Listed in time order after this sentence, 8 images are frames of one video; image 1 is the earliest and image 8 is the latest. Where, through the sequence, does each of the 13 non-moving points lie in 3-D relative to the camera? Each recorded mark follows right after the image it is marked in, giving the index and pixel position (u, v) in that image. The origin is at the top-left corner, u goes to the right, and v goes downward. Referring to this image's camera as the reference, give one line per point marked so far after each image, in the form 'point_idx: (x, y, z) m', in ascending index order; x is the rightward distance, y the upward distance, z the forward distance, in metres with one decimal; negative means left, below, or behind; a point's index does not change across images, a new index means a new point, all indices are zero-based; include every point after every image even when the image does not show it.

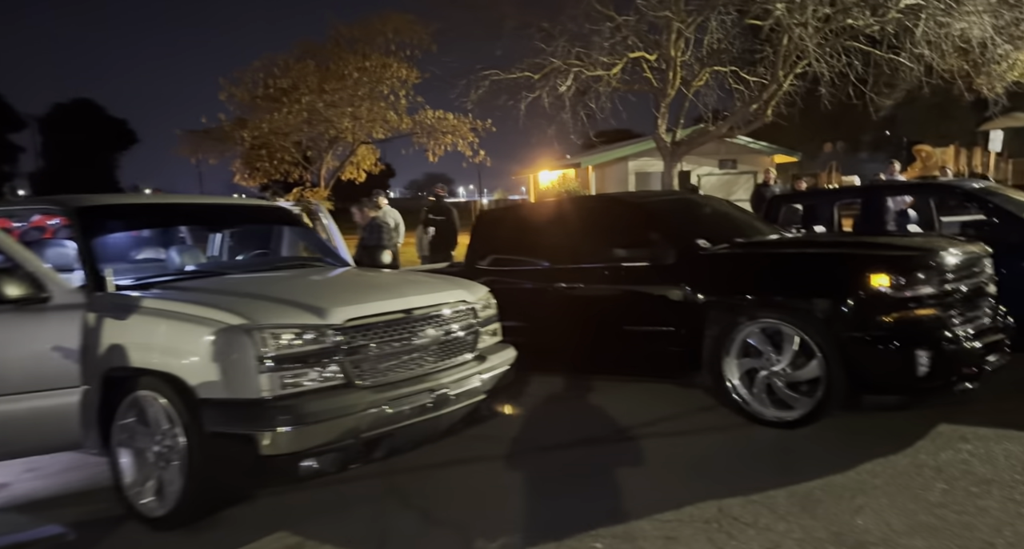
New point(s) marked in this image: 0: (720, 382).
0: (+1.6, -0.8, +4.5) m
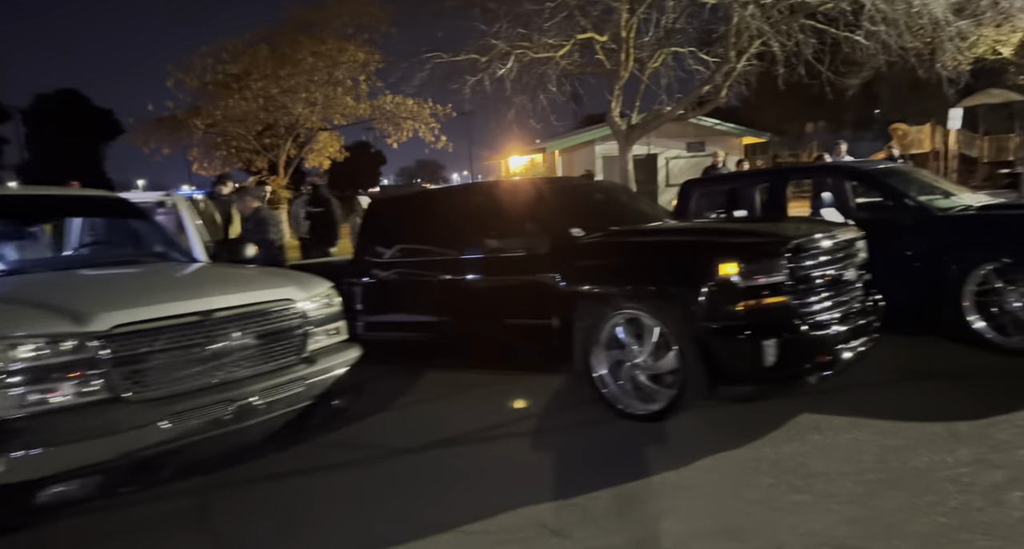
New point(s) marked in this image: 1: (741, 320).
0: (+0.6, -0.7, +4.4) m
1: (+1.4, -0.3, +3.7) m
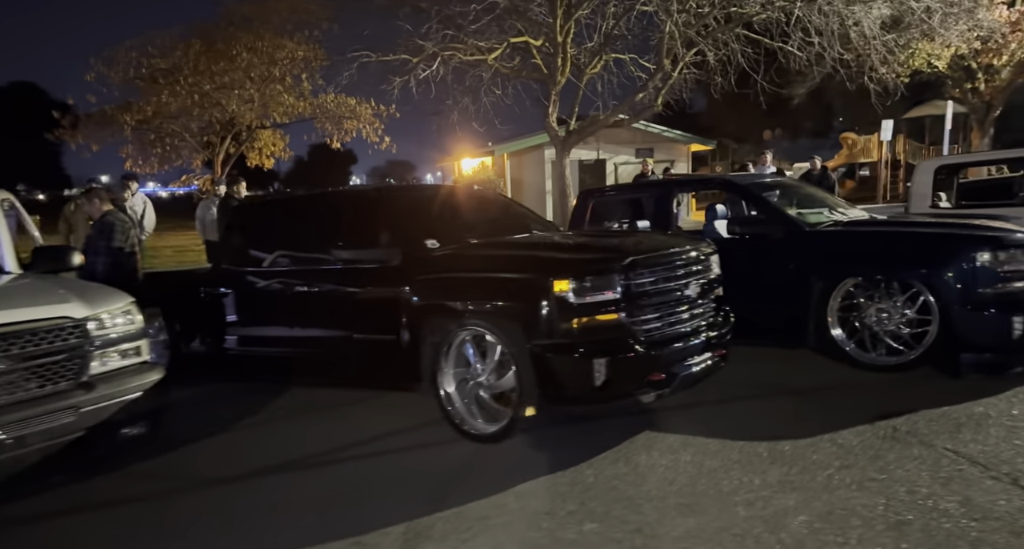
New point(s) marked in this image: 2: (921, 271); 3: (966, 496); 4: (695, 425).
0: (-0.5, -0.8, +4.3) m
1: (+0.4, -0.4, +3.6) m
2: (+3.3, 0.0, +5.0) m
3: (+2.1, -1.0, +2.9) m
4: (+1.2, -1.0, +4.2) m
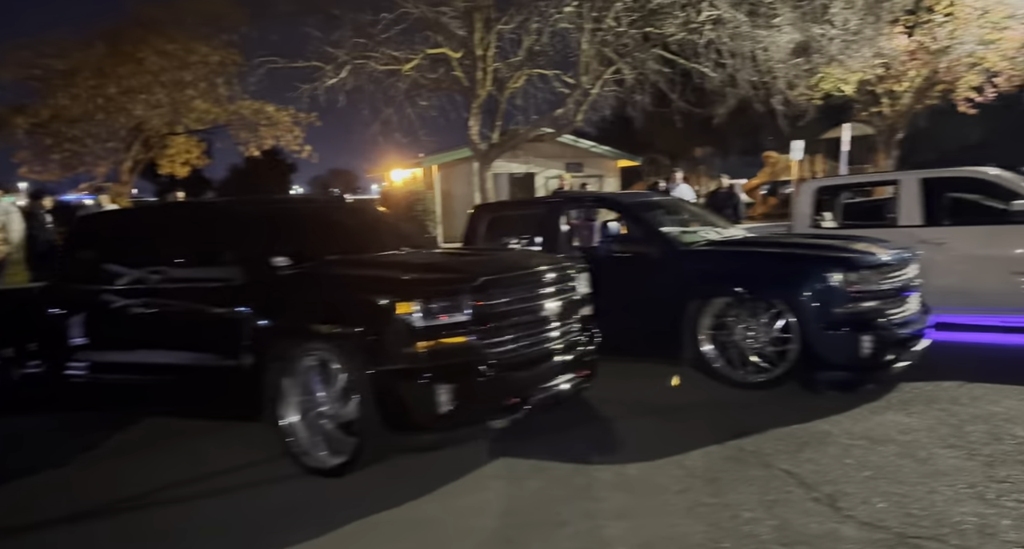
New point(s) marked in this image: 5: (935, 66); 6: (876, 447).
0: (-1.5, -0.9, +4.0) m
1: (-0.5, -0.5, +3.5) m
2: (+2.2, -0.1, +5.2) m
3: (+1.3, -1.1, +2.9) m
4: (+0.3, -1.2, +4.2) m
5: (+12.9, +6.3, +18.7) m
6: (+2.2, -1.0, +3.8) m
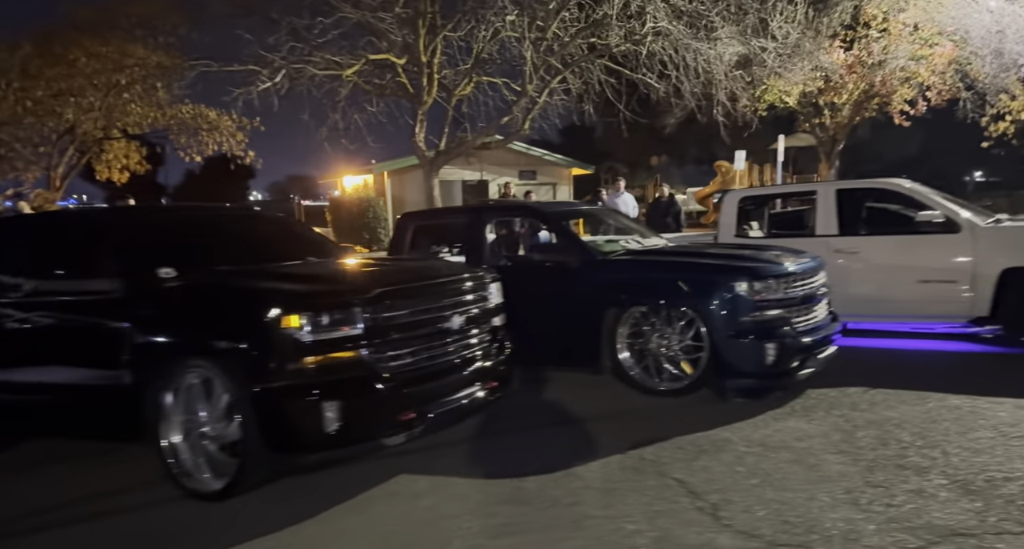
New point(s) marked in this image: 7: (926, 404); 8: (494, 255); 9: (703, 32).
0: (-2.1, -1.0, +3.9) m
1: (-1.1, -0.6, +3.4) m
2: (+1.5, -0.2, +5.2) m
3: (+0.7, -1.2, +3.0) m
4: (-0.4, -1.2, +4.1) m
5: (+11.3, +6.1, +19.6) m
6: (+1.6, -1.1, +3.9) m
7: (+3.1, -1.0, +4.8) m
8: (-0.2, +0.2, +6.6) m
9: (+4.4, +5.4, +14.0) m
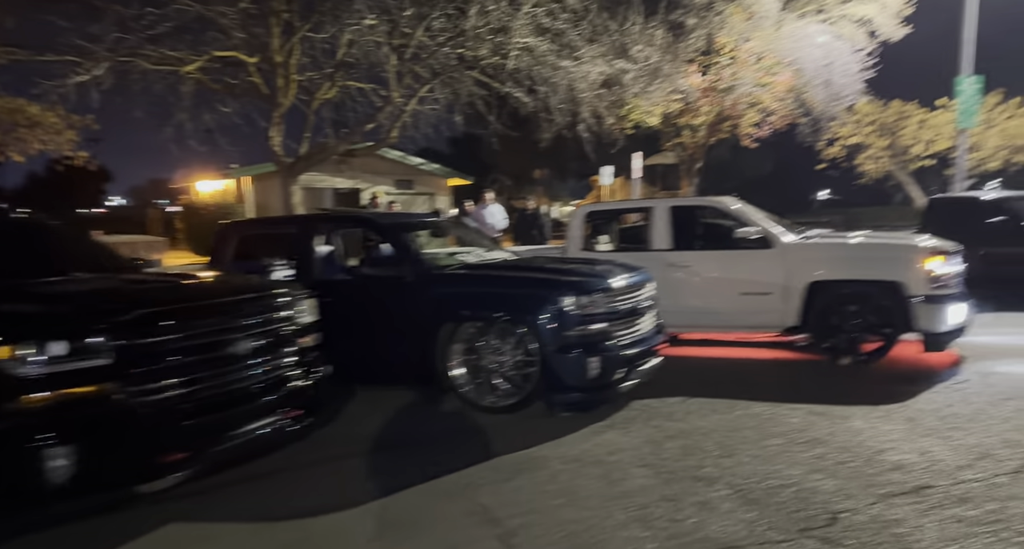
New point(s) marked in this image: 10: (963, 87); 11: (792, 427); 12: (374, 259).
0: (-3.2, -1.1, +3.2) m
1: (-2.1, -0.7, +2.9) m
2: (+0.1, -0.3, +5.2) m
3: (-0.3, -1.3, +2.8) m
4: (-1.5, -1.3, +3.7) m
5: (+7.0, +5.8, +21.2) m
6: (+0.4, -1.2, +3.9) m
7: (+1.8, -1.1, +5.0) m
8: (-1.8, 0.0, +6.3) m
9: (+1.3, +5.1, +14.4) m
10: (+12.9, +5.4, +17.9) m
11: (+2.0, -1.1, +4.5) m
12: (-1.3, +0.1, +6.0) m
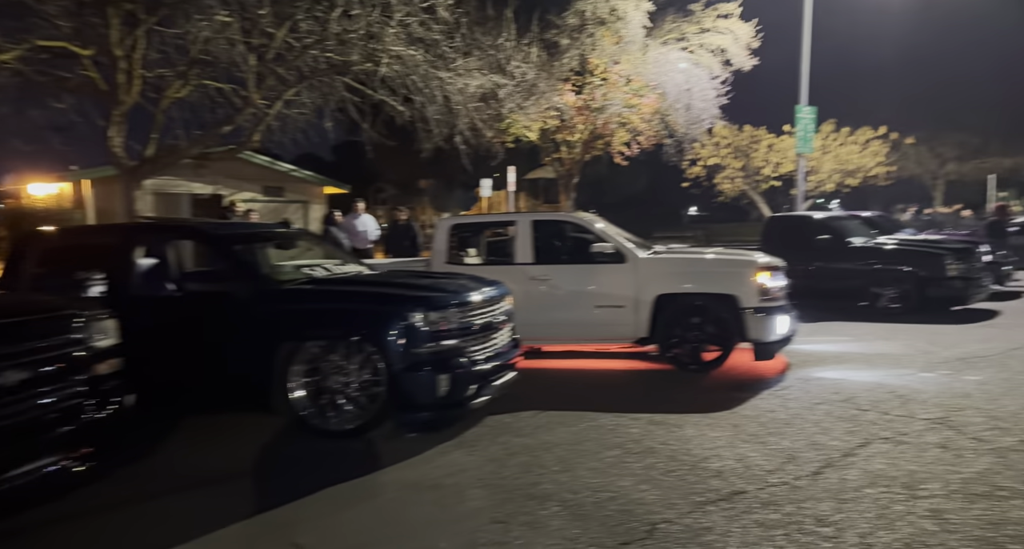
0: (-4.0, -1.2, +2.4) m
1: (-2.9, -0.7, +2.3) m
2: (-1.1, -0.5, +5.0) m
3: (-1.0, -1.4, +2.6) m
4: (-2.5, -1.4, +3.2) m
5: (+2.8, +5.4, +22.1) m
6: (-0.6, -1.3, +3.8) m
7: (+0.6, -1.2, +5.1) m
8: (-3.2, -0.1, +5.7) m
9: (-1.7, +4.8, +14.4) m
10: (+9.1, +5.0, +19.9) m
11: (+0.9, -1.2, +4.6) m
12: (-2.6, 0.0, +5.5) m
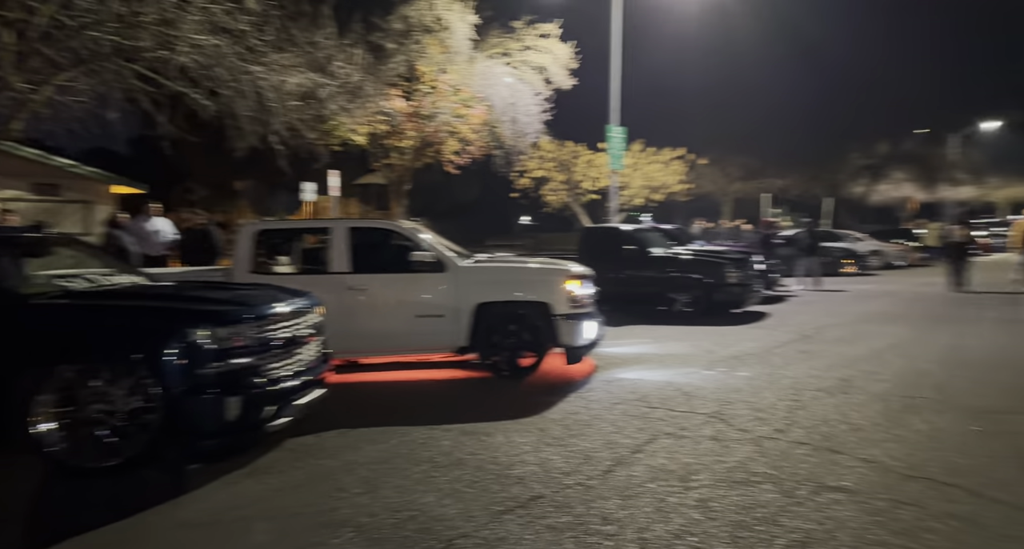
0: (-4.7, -1.3, +1.1) m
1: (-3.6, -0.8, +1.4) m
2: (-2.6, -0.5, +4.4) m
3: (-1.8, -1.4, +2.1) m
4: (-3.4, -1.5, +2.4) m
5: (-3.2, +5.1, +22.0) m
6: (-1.7, -1.4, +3.4) m
7: (-1.0, -1.3, +4.9) m
8: (-4.8, -0.2, +4.5) m
9: (-5.5, +4.6, +13.4) m
10: (+3.4, +4.8, +21.5) m
11: (-0.5, -1.3, +4.6) m
12: (-4.2, -0.1, +4.5) m
